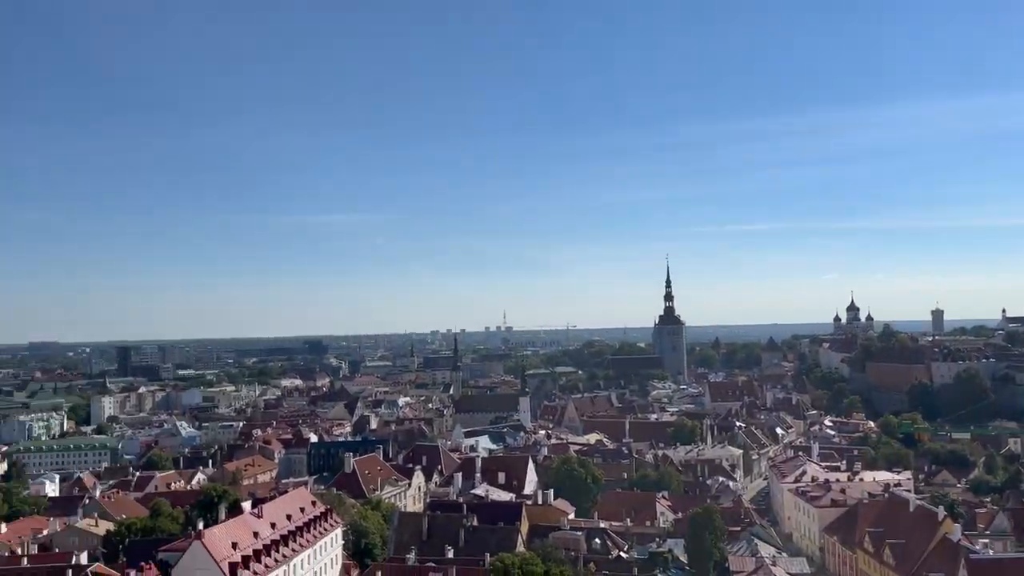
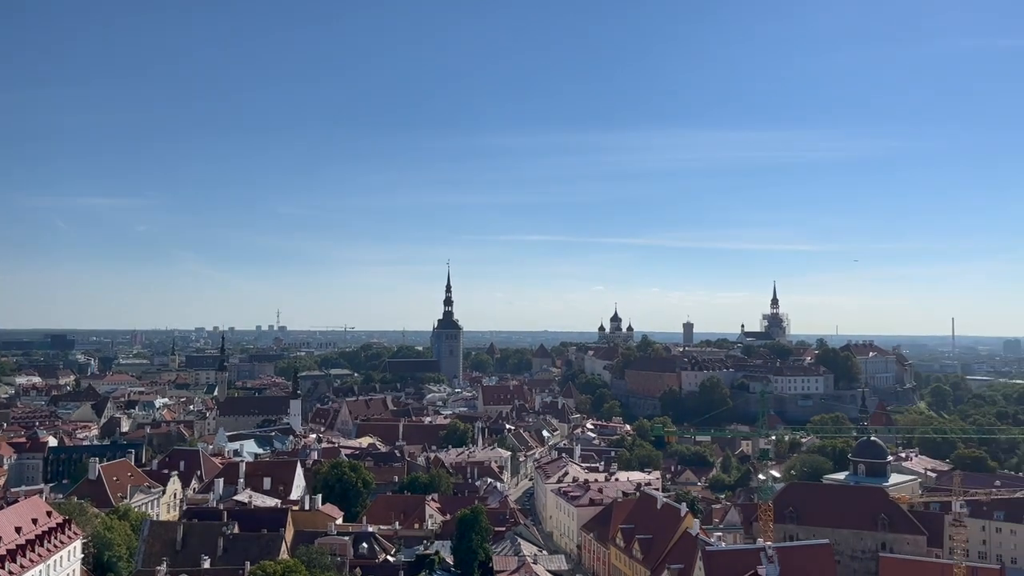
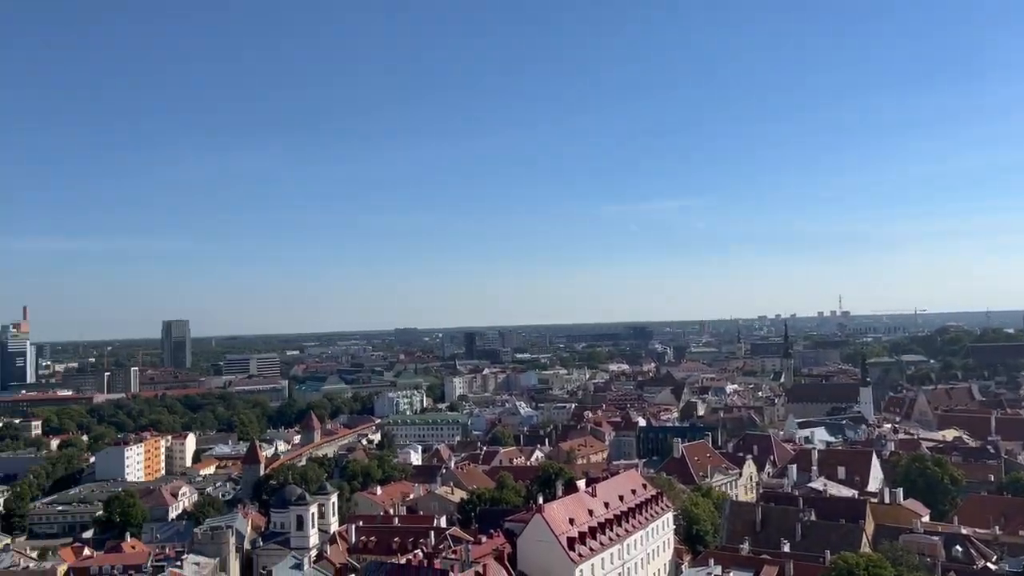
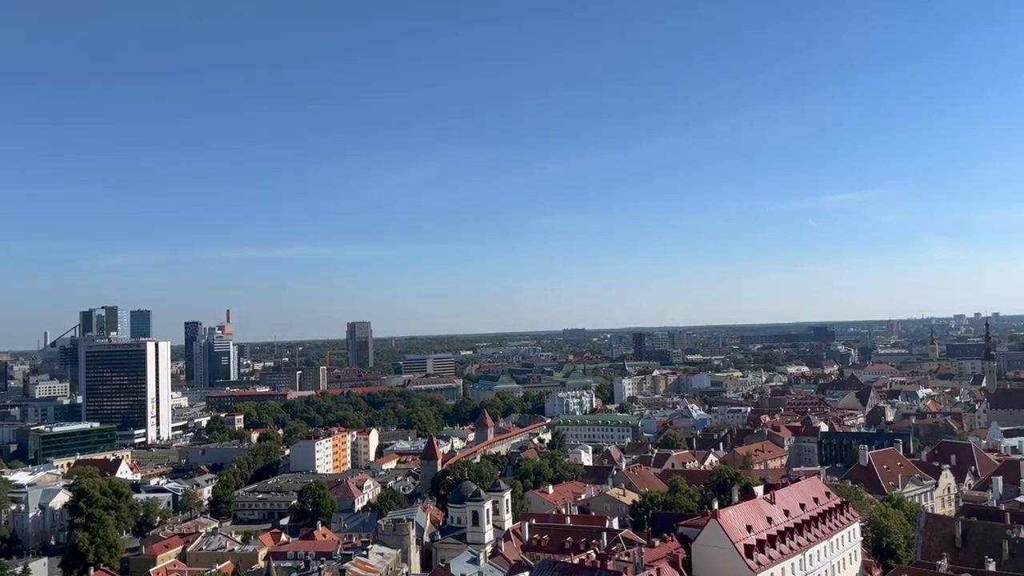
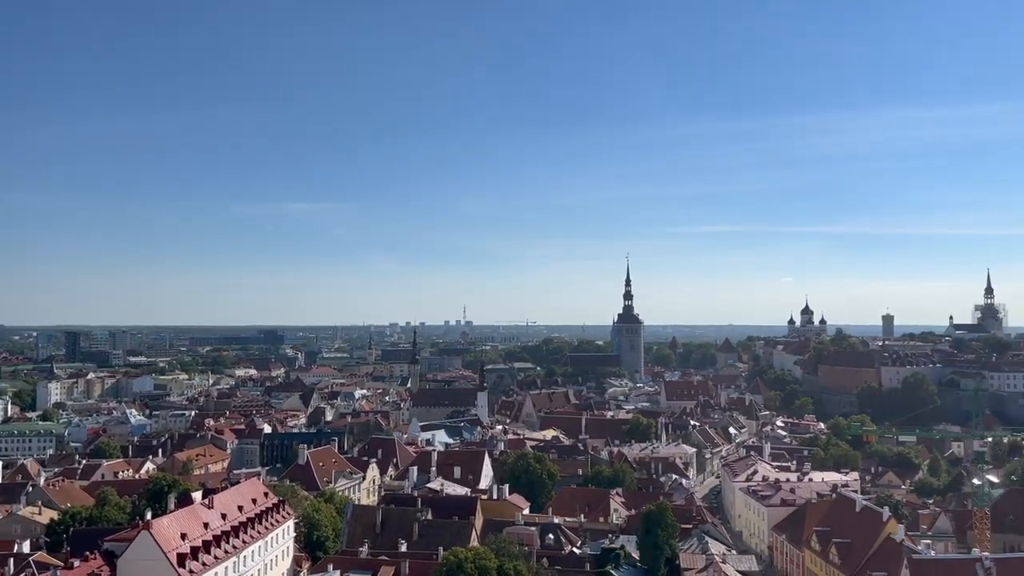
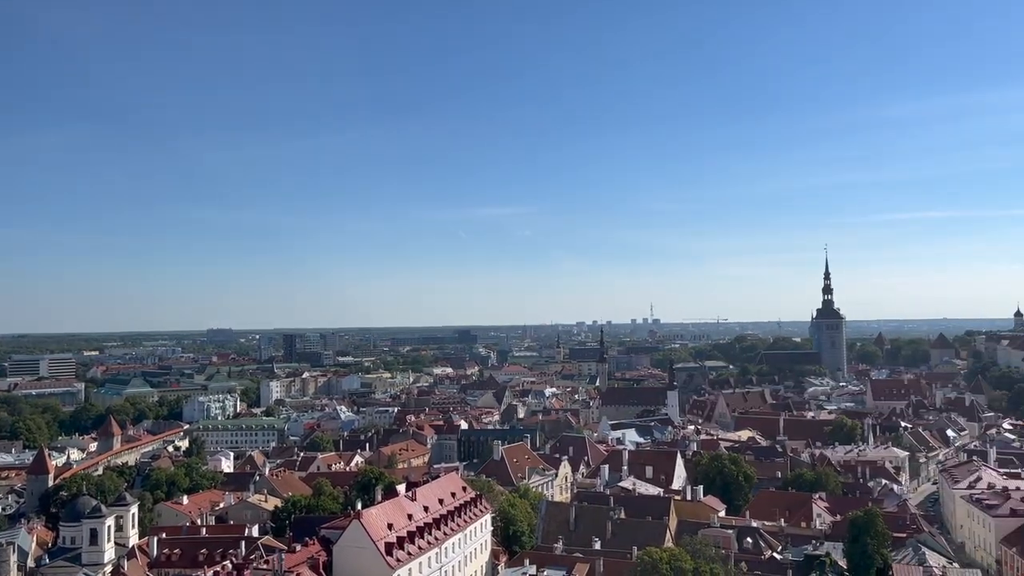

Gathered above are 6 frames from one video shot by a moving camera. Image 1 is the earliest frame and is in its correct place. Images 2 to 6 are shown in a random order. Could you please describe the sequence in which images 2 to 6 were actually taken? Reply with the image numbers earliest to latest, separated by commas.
3, 4, 6, 5, 2
